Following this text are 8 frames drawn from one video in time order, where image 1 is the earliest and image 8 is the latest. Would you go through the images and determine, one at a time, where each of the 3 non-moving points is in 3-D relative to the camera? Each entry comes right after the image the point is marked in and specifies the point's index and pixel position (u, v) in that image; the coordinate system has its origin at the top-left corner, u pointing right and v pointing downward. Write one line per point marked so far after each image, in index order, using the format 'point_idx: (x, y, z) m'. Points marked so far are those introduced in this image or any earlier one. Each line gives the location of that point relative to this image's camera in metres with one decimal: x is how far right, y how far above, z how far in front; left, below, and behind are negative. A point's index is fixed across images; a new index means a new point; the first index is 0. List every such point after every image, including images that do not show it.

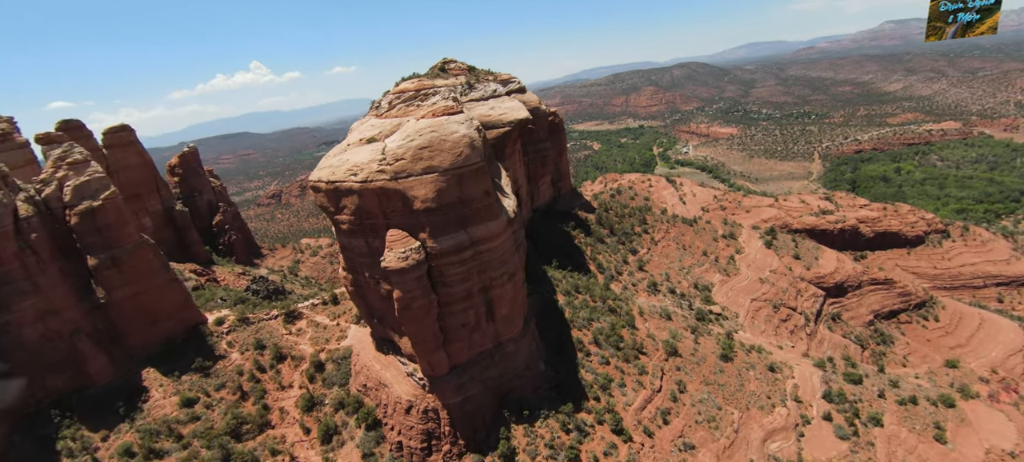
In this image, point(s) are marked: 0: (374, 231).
0: (-4.6, 0.0, +15.2) m
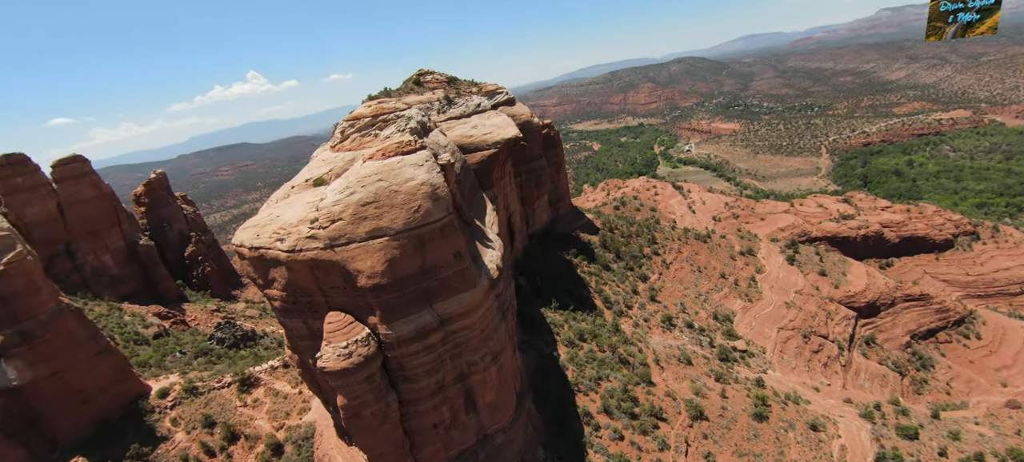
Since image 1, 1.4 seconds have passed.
0: (-5.1, -2.1, +11.7) m
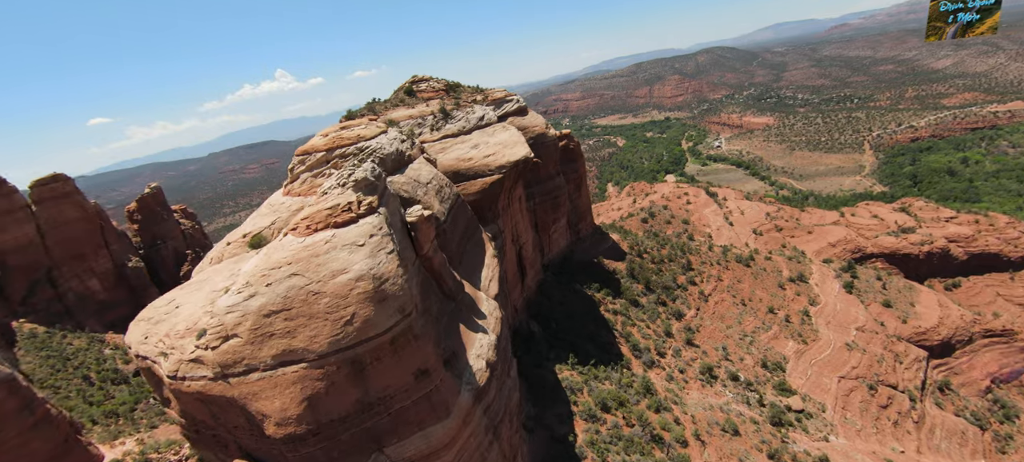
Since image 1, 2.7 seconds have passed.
0: (-5.3, -4.0, +8.2) m
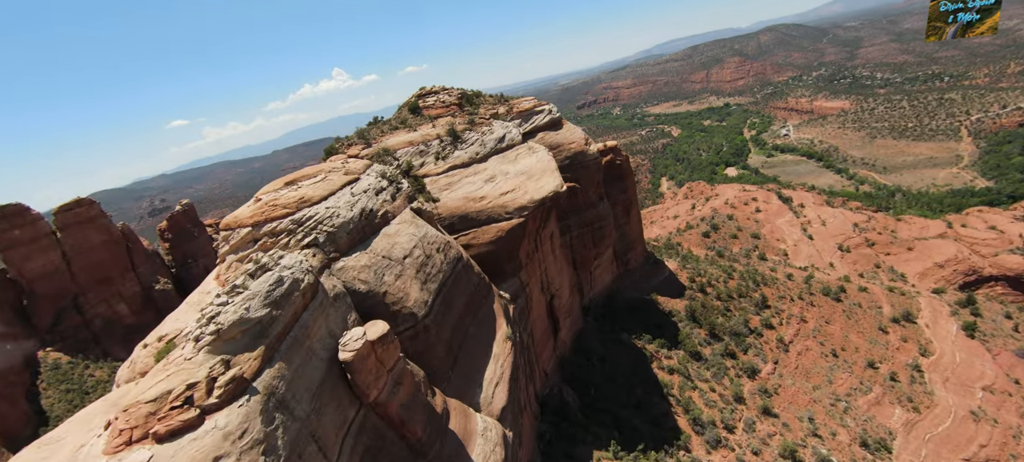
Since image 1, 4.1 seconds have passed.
0: (-5.6, -6.0, +5.2) m
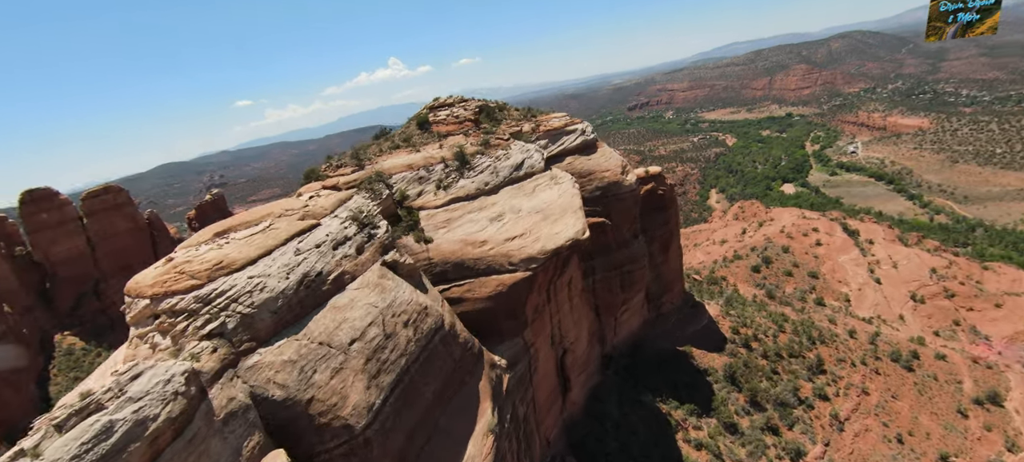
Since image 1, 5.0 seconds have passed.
0: (-6.7, -7.0, +3.5) m
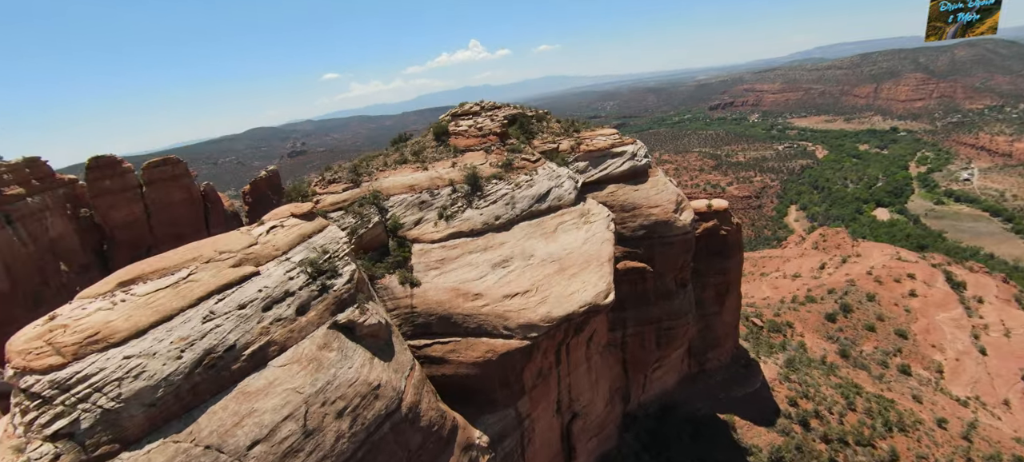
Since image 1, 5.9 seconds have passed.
0: (-8.4, -7.5, +2.6) m
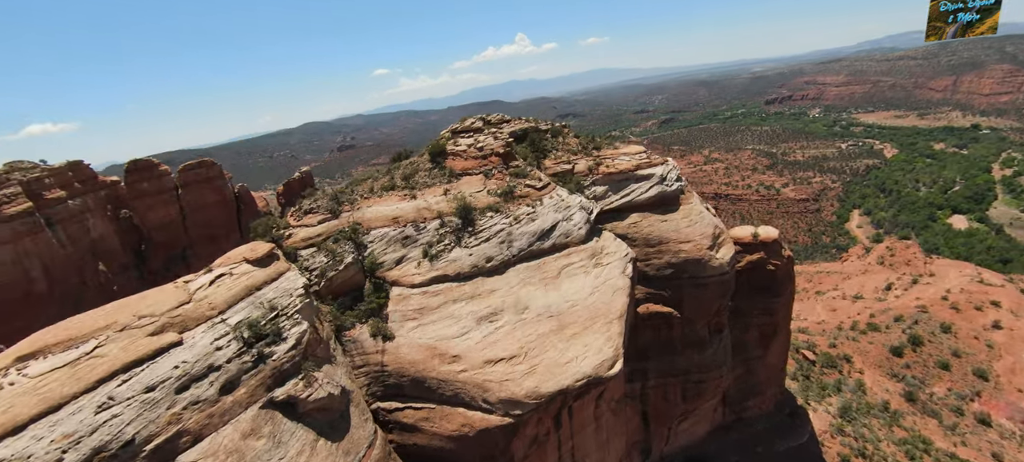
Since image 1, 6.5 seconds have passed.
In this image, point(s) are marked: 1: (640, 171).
0: (-9.4, -8.2, +2.1) m
1: (+3.7, +1.7, +13.1) m
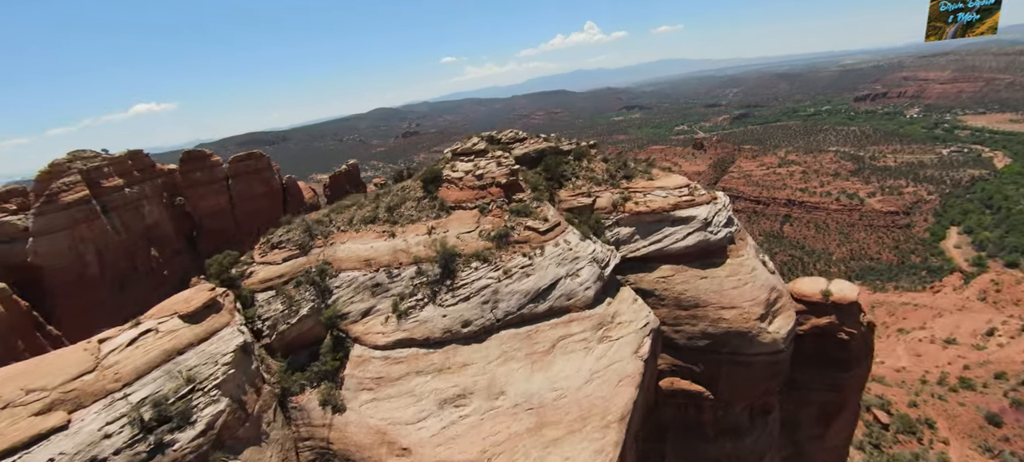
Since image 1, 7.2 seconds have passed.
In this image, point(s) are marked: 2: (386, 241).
0: (-10.9, -8.7, +1.9) m
1: (+4.0, +0.5, +11.0) m
2: (-2.1, -0.2, +9.3) m
